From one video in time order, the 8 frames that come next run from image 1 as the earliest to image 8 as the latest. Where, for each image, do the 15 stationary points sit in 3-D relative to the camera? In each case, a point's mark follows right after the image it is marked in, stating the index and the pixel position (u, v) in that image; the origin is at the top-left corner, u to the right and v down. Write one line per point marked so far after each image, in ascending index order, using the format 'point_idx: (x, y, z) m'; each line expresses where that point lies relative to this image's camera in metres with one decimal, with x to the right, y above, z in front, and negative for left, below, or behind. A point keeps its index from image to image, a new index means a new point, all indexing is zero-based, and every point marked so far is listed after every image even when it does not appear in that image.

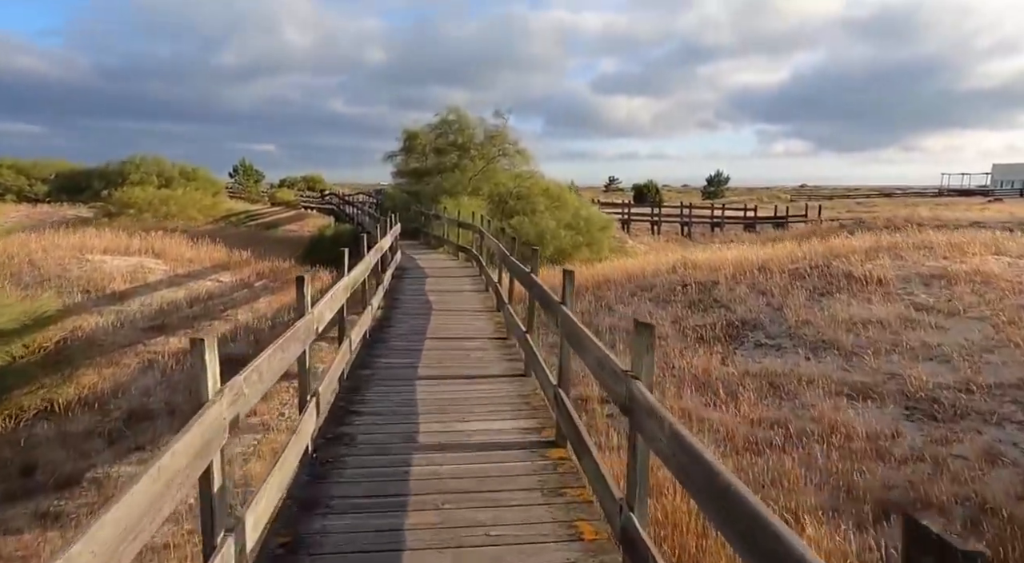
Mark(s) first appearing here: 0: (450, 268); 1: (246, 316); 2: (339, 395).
0: (-1.3, +0.3, +15.4) m
1: (-4.1, -0.5, +11.1) m
2: (-1.3, -0.9, +5.7) m
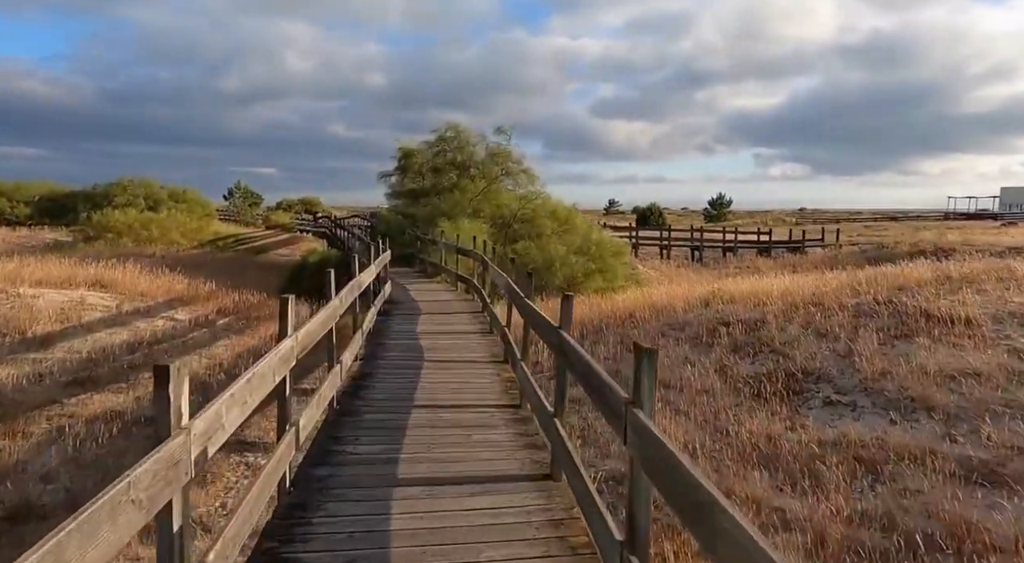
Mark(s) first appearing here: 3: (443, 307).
0: (-1.2, -0.3, +13.5) m
1: (-3.9, -1.0, +9.2) m
2: (-1.2, -1.2, +3.7) m
3: (-1.2, -0.4, +12.7) m
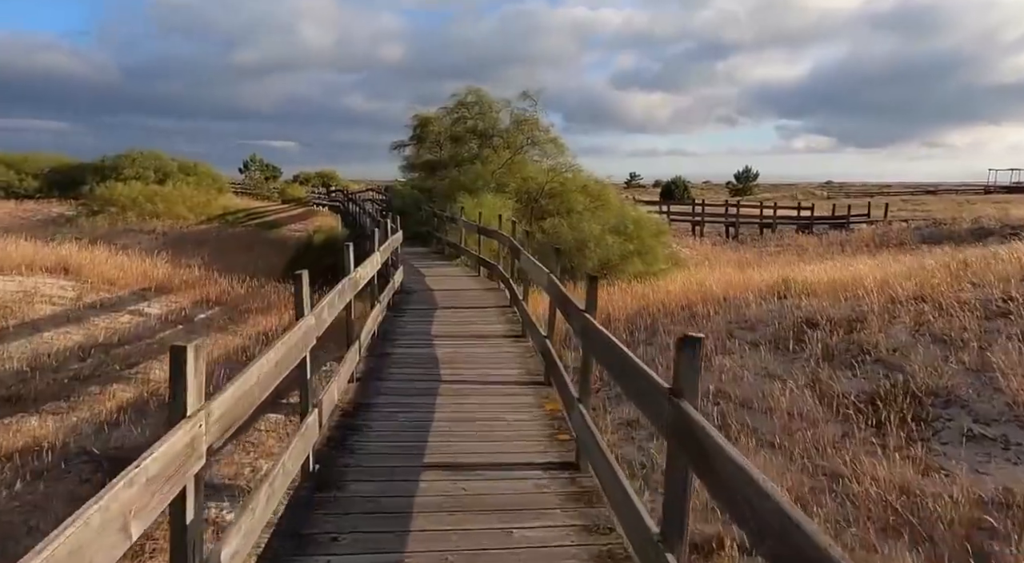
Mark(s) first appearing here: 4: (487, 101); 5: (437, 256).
0: (-0.7, -0.1, +11.6) m
1: (-3.5, -0.9, +7.4) m
2: (-1.0, -1.3, +1.9) m
3: (-0.7, -0.2, +10.8) m
4: (-0.7, +4.9, +19.9) m
5: (-1.6, +0.5, +15.6) m
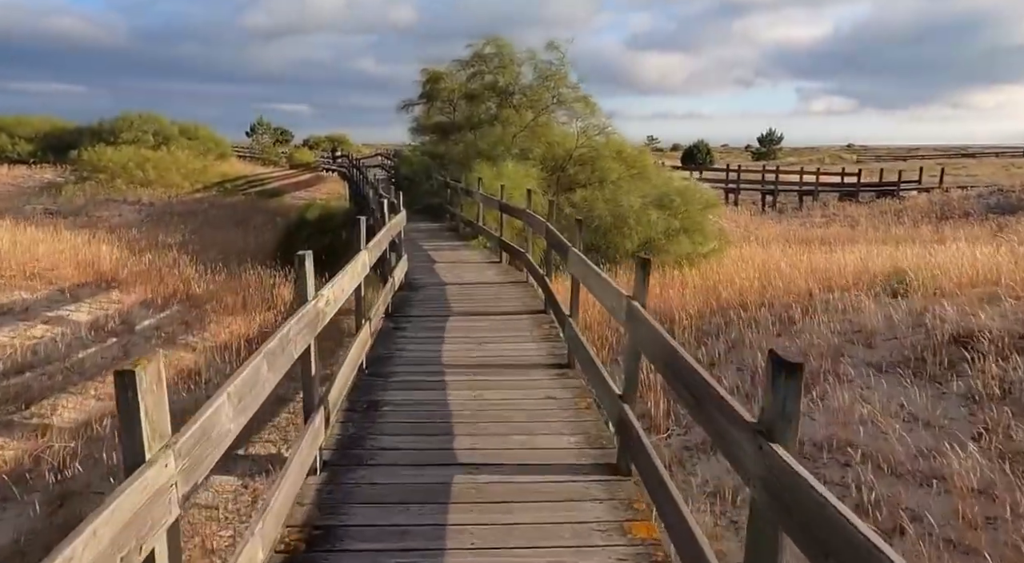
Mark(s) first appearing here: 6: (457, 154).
0: (-0.3, 0.0, +9.4) m
1: (-3.2, -1.0, +5.3) m
2: (-0.7, -1.7, -0.2) m
3: (-0.4, -0.1, +8.6) m
4: (-0.1, +5.4, +17.4) m
5: (-1.1, +0.8, +13.4) m
6: (-1.3, +3.0, +17.2) m
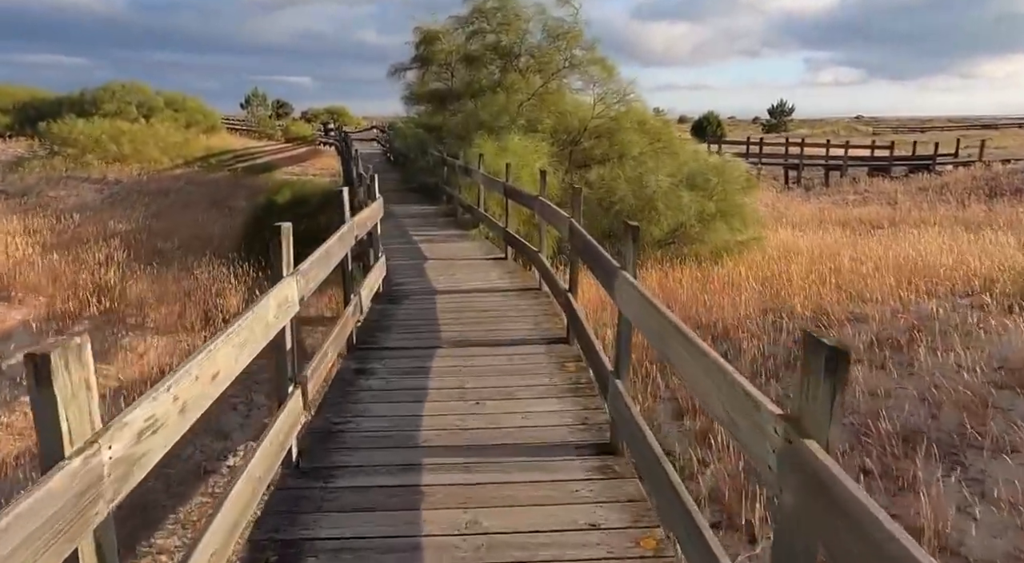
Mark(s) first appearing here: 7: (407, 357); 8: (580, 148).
0: (-0.2, 0.0, +7.4) m
1: (-3.2, -1.2, +3.3) m
2: (-0.7, -2.1, -2.2) m
3: (-0.3, -0.2, +6.6) m
4: (0.0, +5.6, +15.2) m
5: (-1.0, +0.9, +11.4) m
6: (-1.2, +3.2, +15.1) m
7: (-0.7, -0.5, +5.0) m
8: (+1.3, +2.5, +13.7) m
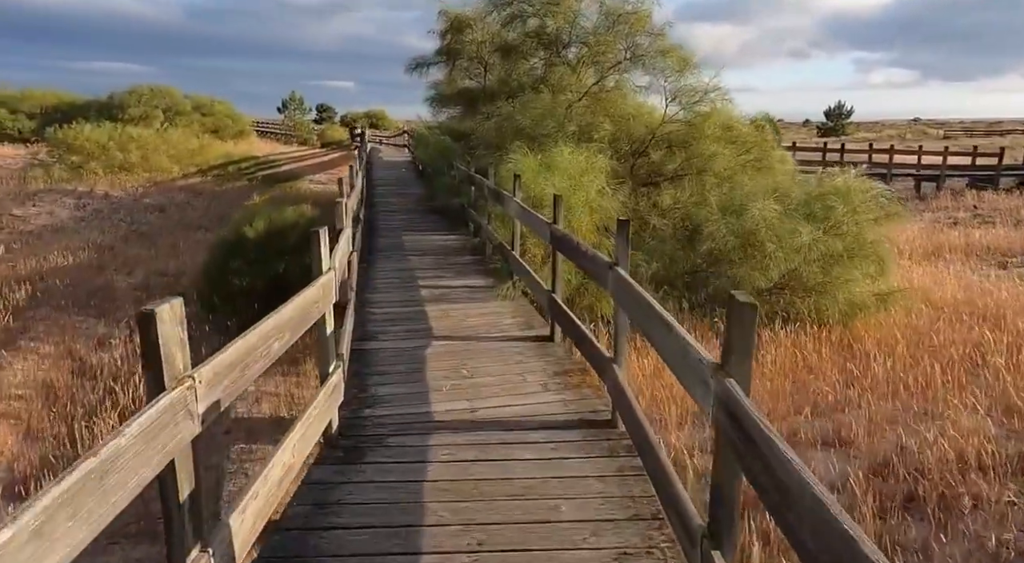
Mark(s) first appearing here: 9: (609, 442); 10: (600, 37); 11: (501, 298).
0: (+0.1, -0.7, +4.4) m
1: (-3.1, -1.9, +0.5) m
2: (-0.9, -2.7, -5.1) m
3: (0.0, -0.9, +3.6) m
4: (+0.8, +4.9, +12.2) m
5: (-0.5, +0.2, +8.4) m
6: (-0.4, +2.5, +12.2) m
7: (-0.5, -1.2, +2.0) m
8: (+2.0, +1.8, +10.6) m
9: (+0.5, -0.8, +3.8) m
10: (+1.4, +3.8, +11.5) m
11: (-0.1, -0.1, +6.9) m
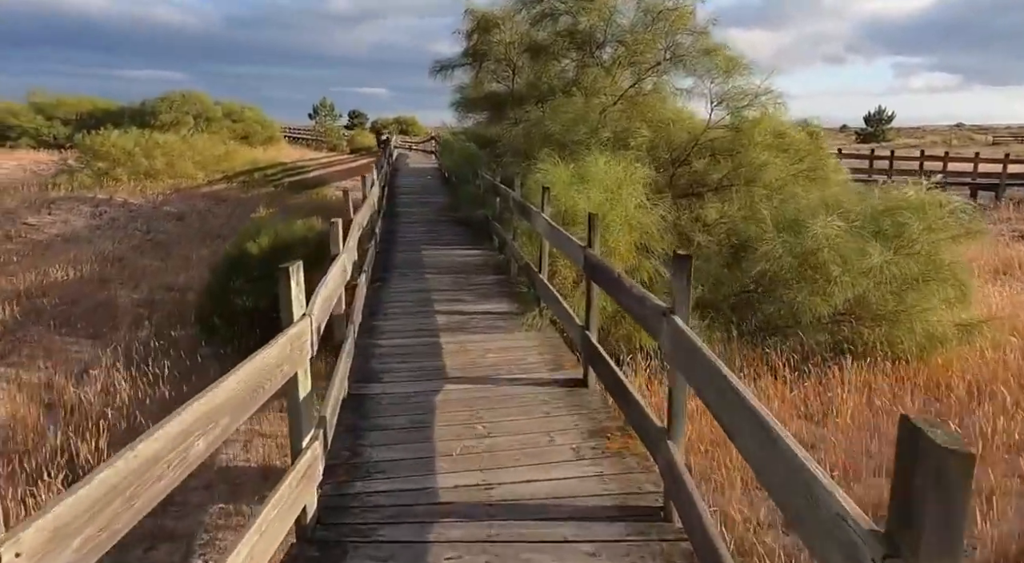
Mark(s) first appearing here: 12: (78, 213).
0: (+0.2, -0.9, +3.5) m
1: (-3.1, -2.0, -0.2) m
2: (-1.2, -2.8, -6.0) m
3: (+0.1, -1.1, +2.8) m
4: (+1.2, +4.6, +11.4) m
5: (-0.2, 0.0, +7.6) m
6: (0.0, +2.2, +11.4) m
7: (-0.5, -1.4, +1.2) m
8: (+2.3, +1.5, +9.6) m
9: (+0.6, -1.0, +2.9) m
10: (+1.8, +3.5, +10.6) m
11: (+0.1, -0.4, +6.0) m
12: (-9.4, +1.6, +15.9) m
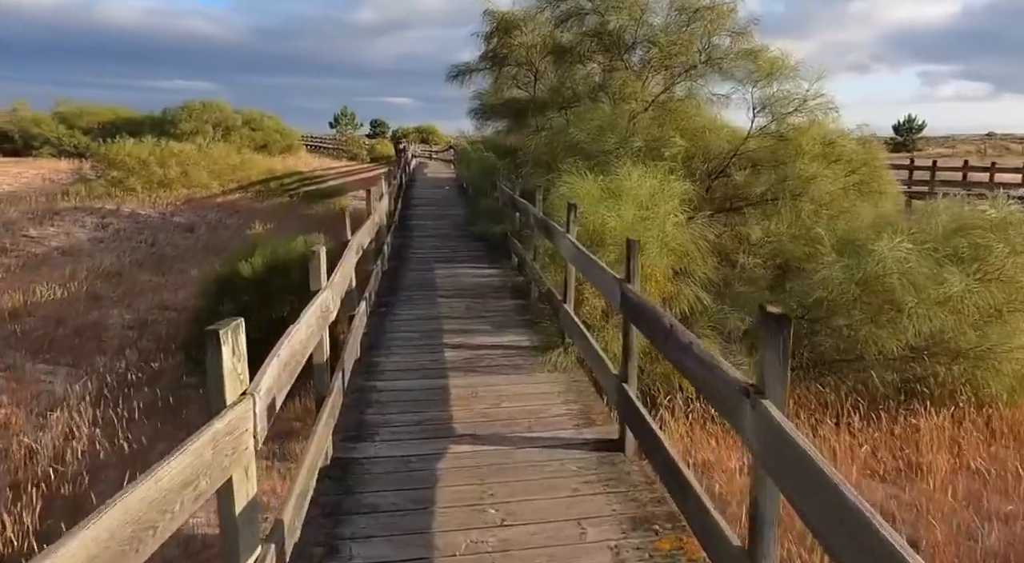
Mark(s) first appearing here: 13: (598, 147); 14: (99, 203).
0: (+0.3, -1.1, +2.7) m
1: (-3.2, -2.2, -1.0) m
2: (-1.4, -2.9, -6.8) m
3: (+0.1, -1.3, +1.9) m
4: (+1.6, +4.3, +10.5) m
5: (0.0, -0.3, +6.7) m
6: (+0.3, +1.9, +10.6) m
7: (-0.5, -1.5, +0.3) m
8: (+2.6, +1.2, +8.8) m
9: (+0.6, -1.2, +2.0) m
10: (+2.1, +3.2, +9.8) m
11: (+0.3, -0.6, +5.1) m
12: (-9.0, +1.3, +15.3) m
13: (+1.2, +1.6, +9.3) m
14: (-10.7, +2.2, +19.0) m
